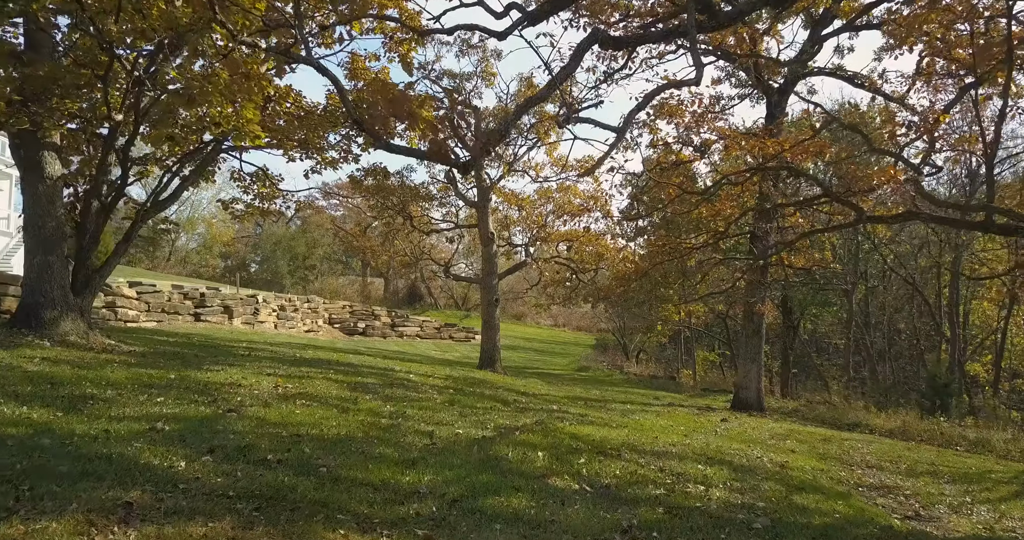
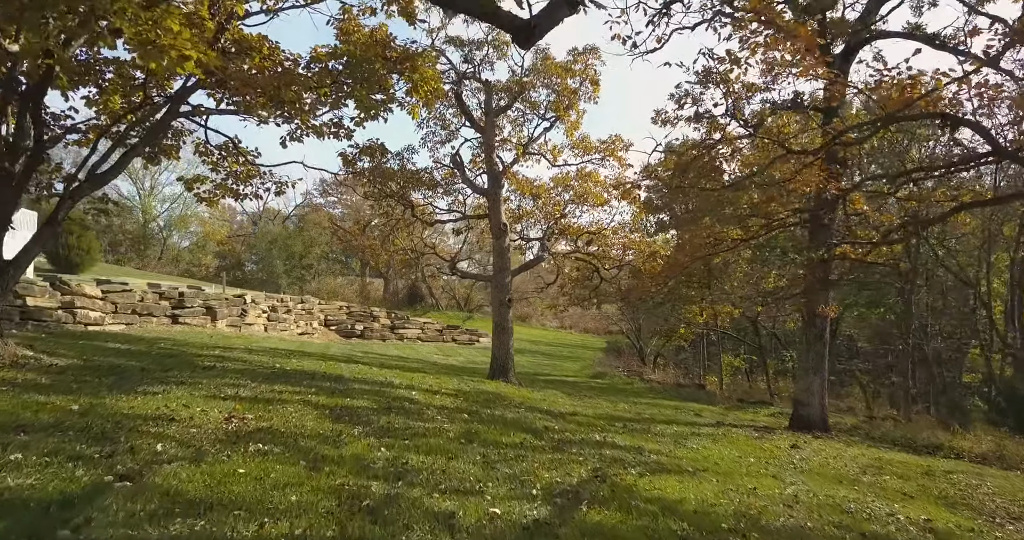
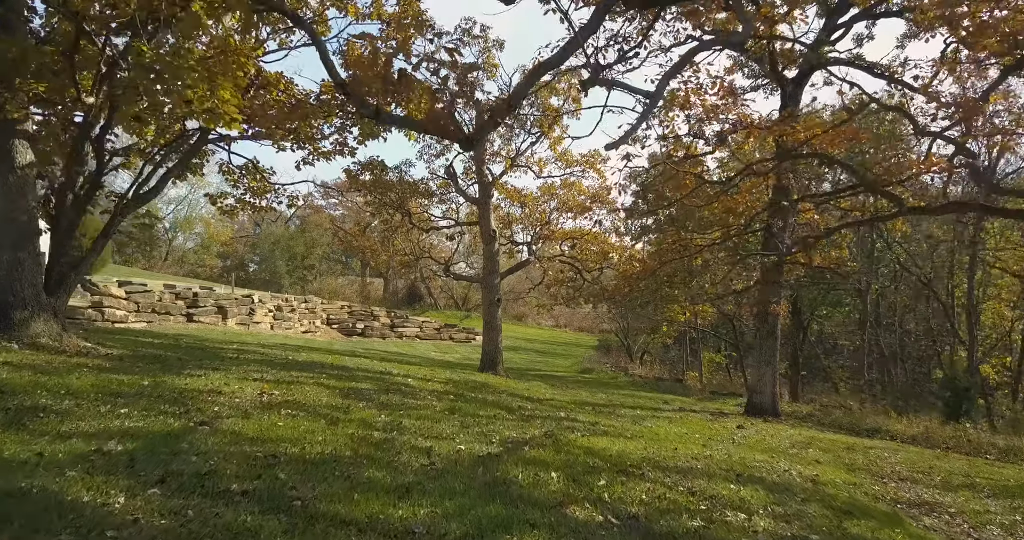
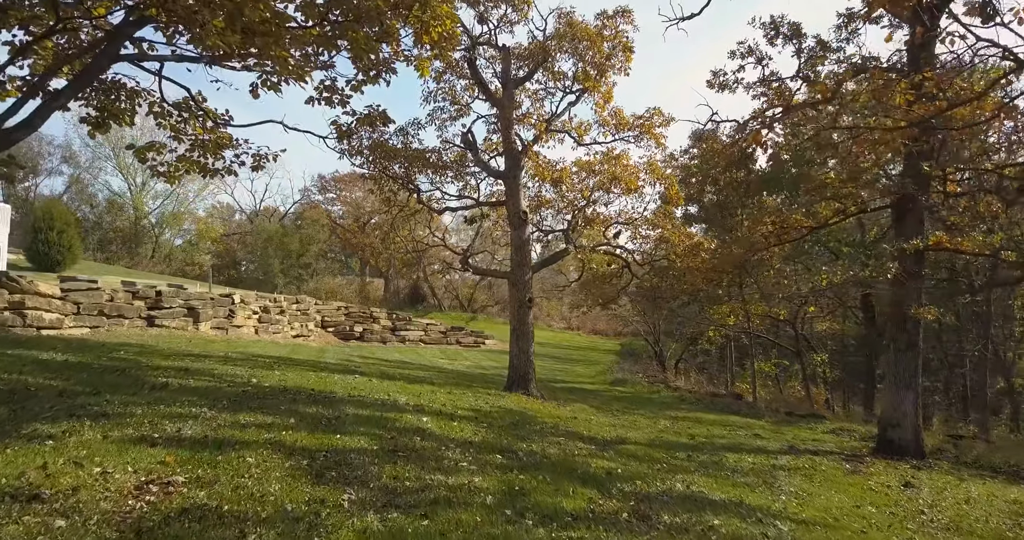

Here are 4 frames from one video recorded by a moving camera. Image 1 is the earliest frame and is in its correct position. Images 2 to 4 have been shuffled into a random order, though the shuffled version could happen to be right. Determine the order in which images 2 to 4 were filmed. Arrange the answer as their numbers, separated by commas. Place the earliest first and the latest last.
3, 2, 4
